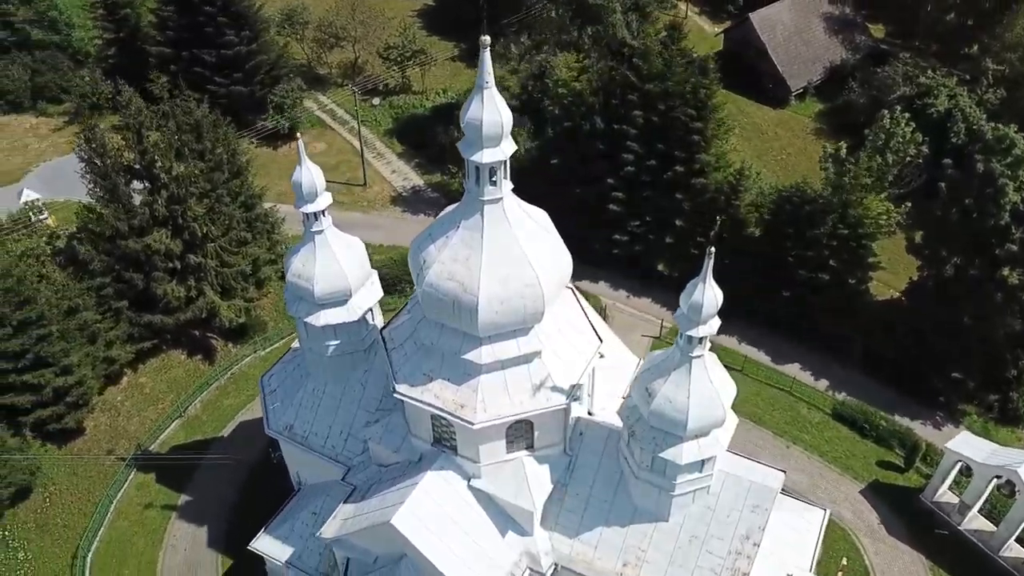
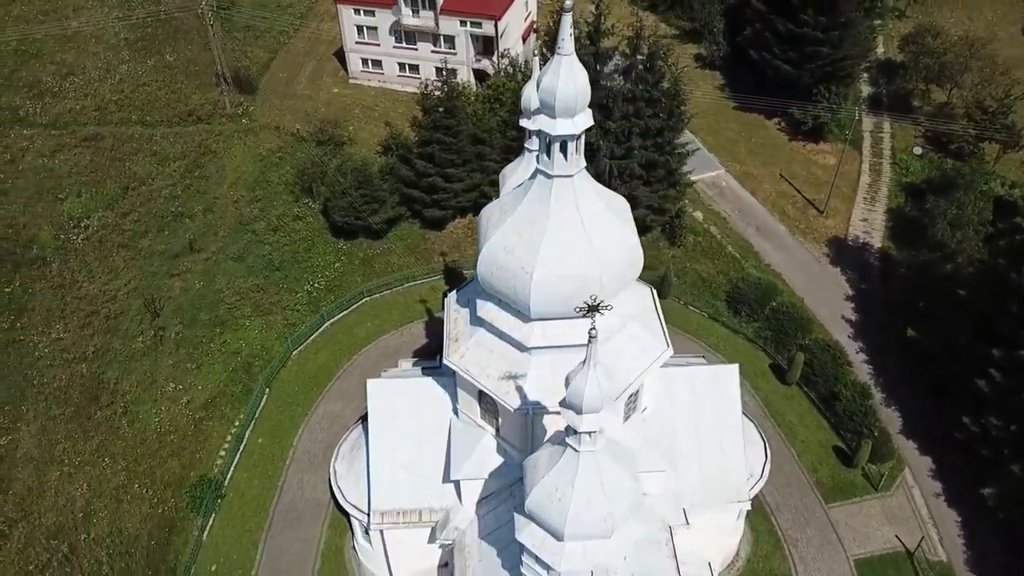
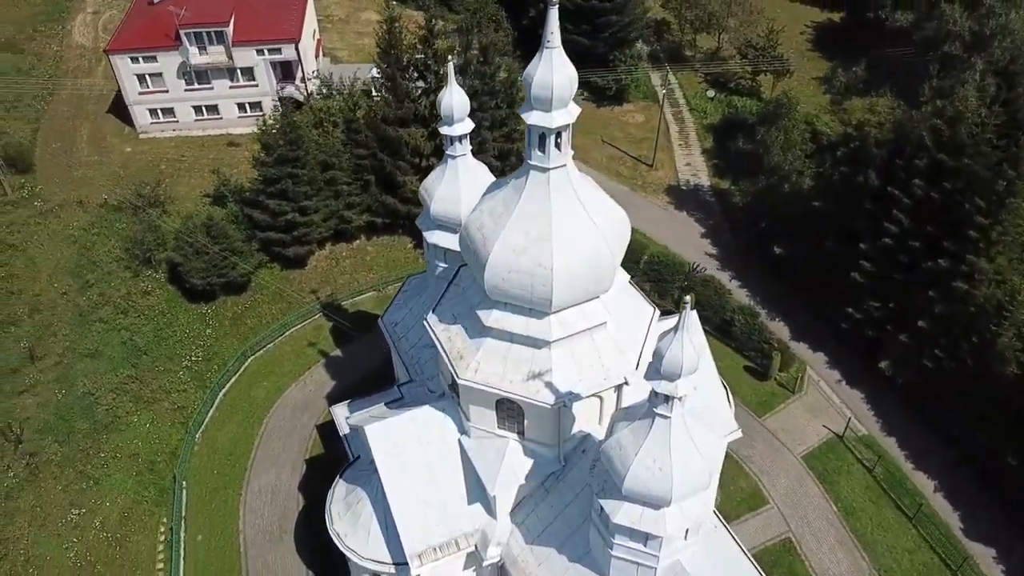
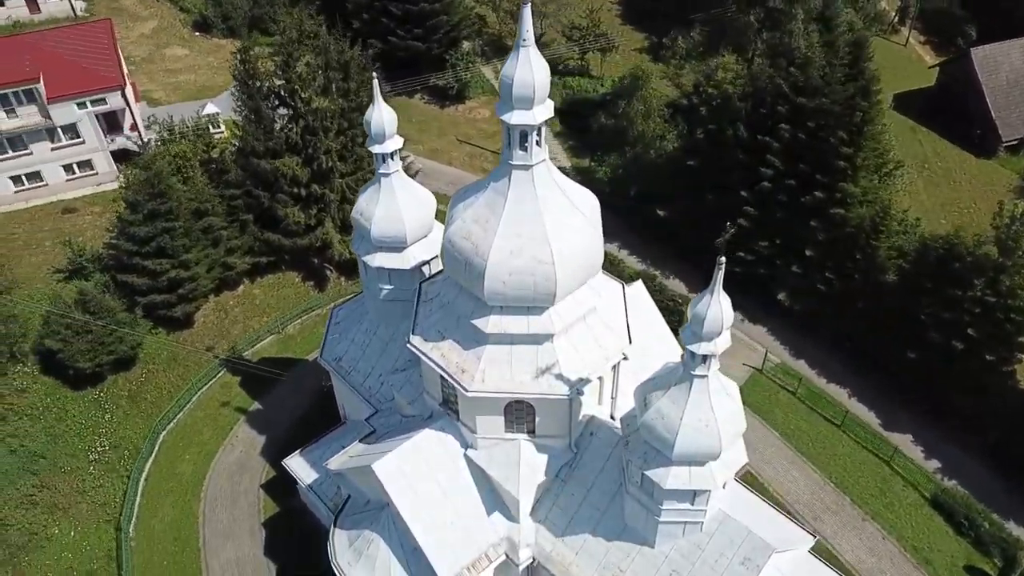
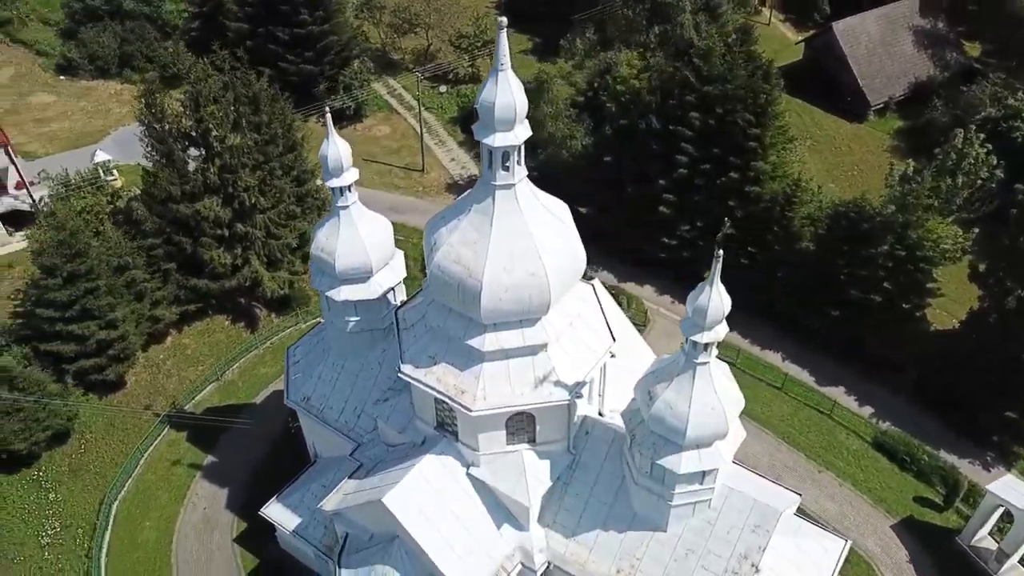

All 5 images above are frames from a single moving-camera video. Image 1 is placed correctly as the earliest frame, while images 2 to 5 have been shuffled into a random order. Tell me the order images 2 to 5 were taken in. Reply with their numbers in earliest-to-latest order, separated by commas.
5, 4, 3, 2
